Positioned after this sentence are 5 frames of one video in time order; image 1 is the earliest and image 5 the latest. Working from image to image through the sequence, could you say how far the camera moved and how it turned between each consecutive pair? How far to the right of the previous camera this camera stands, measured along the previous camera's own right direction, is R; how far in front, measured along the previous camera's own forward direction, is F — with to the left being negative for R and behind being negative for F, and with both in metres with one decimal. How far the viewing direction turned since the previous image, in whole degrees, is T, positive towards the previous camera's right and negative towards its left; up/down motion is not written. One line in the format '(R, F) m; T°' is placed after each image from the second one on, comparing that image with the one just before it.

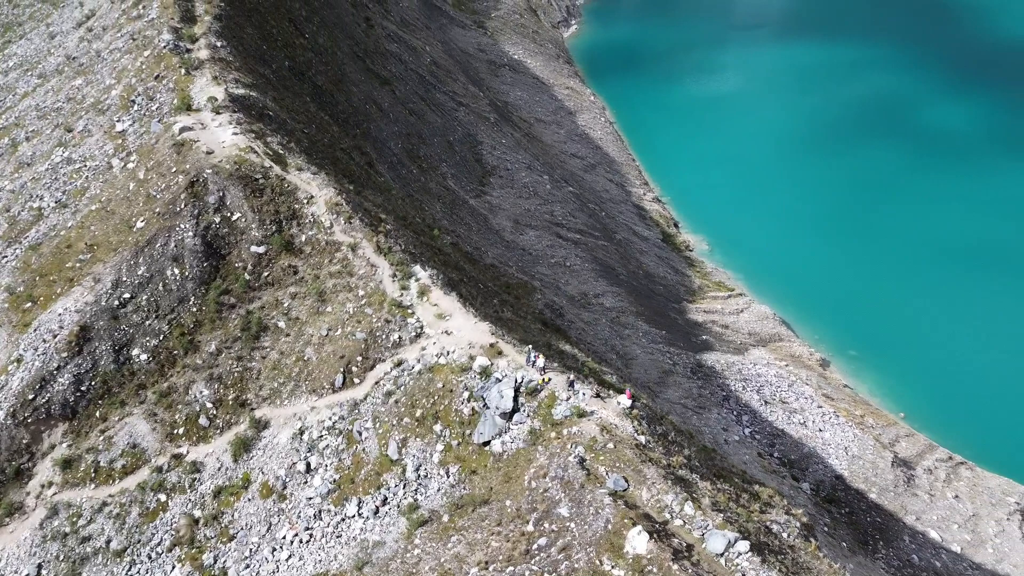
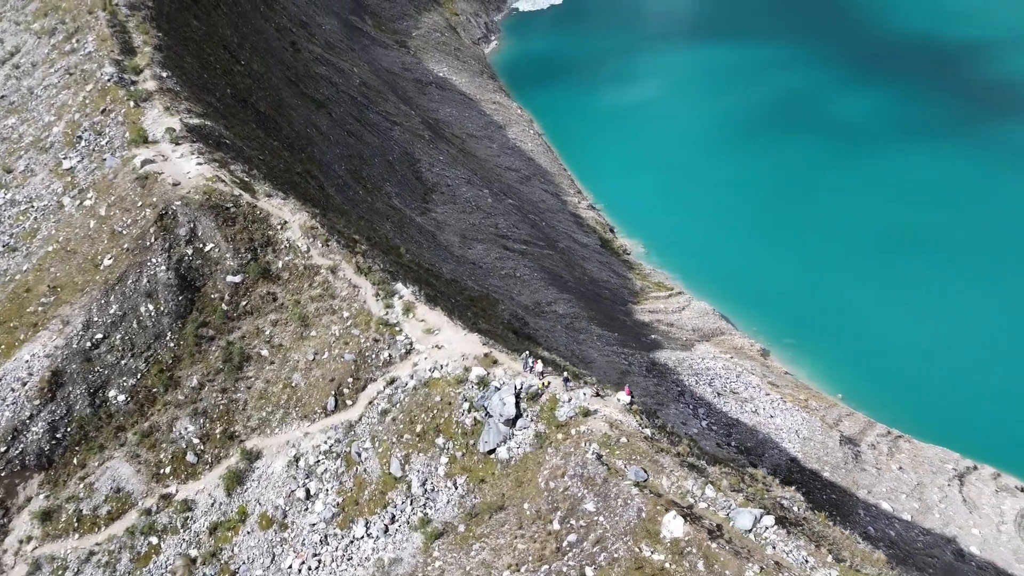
(-1.7, -0.4) m; +5°
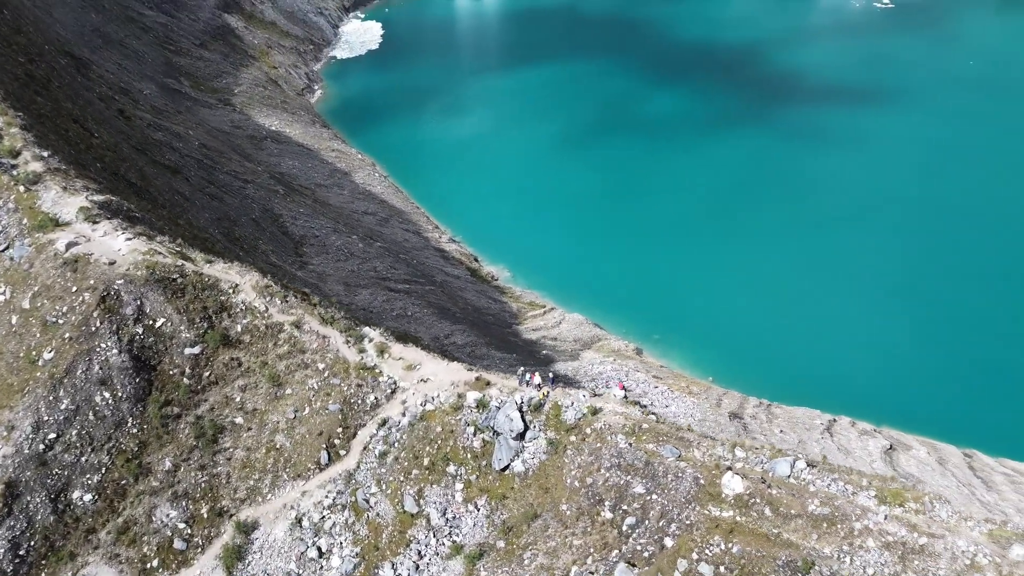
(-4.2, -0.7) m; +12°
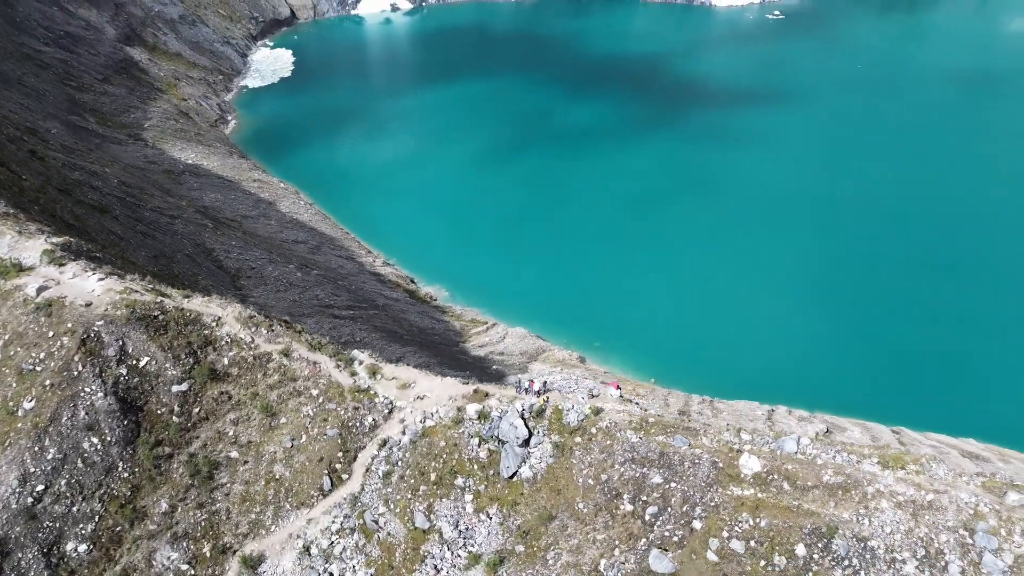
(-2.1, -0.6) m; +6°
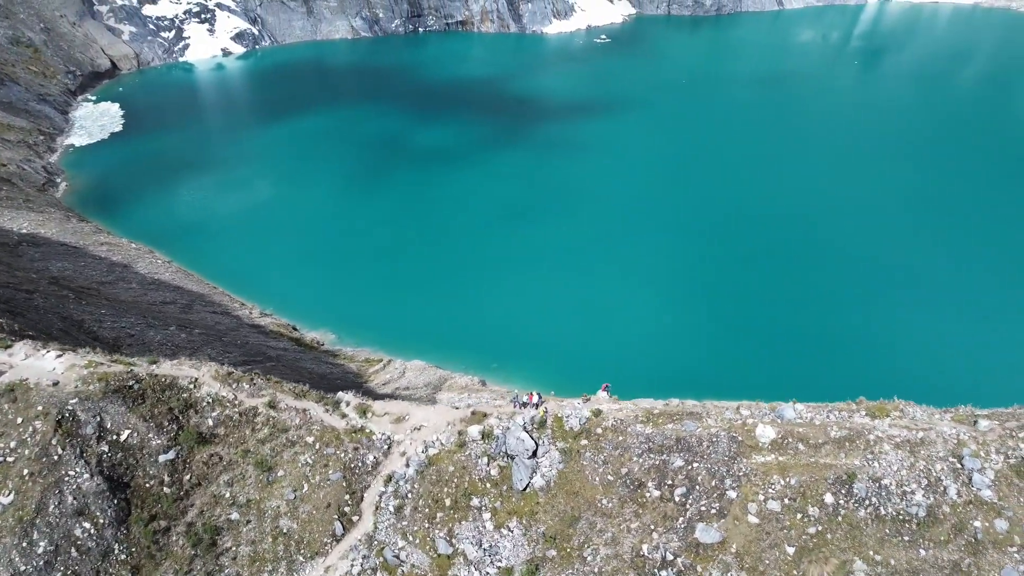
(-4.1, -0.8) m; +11°
